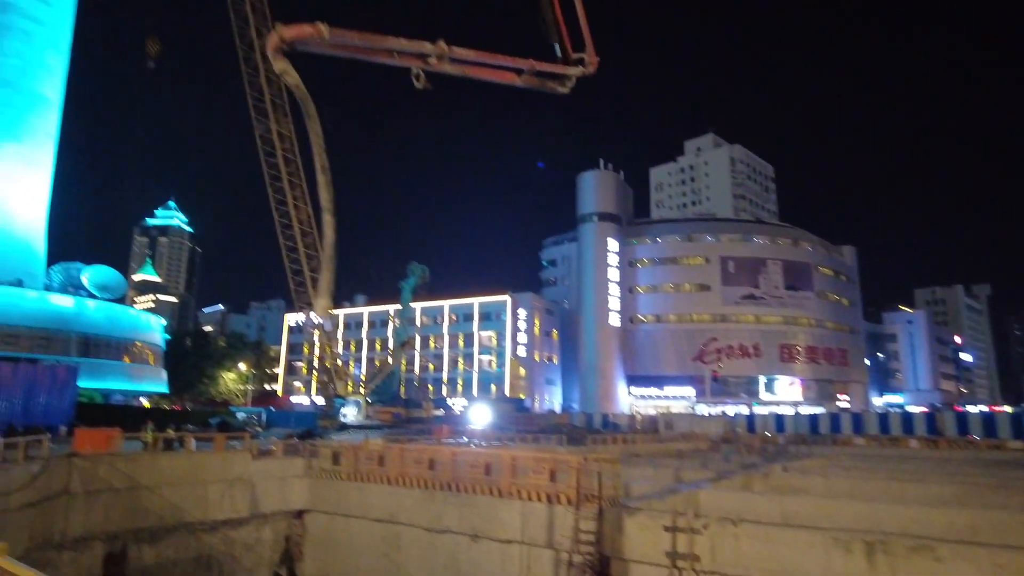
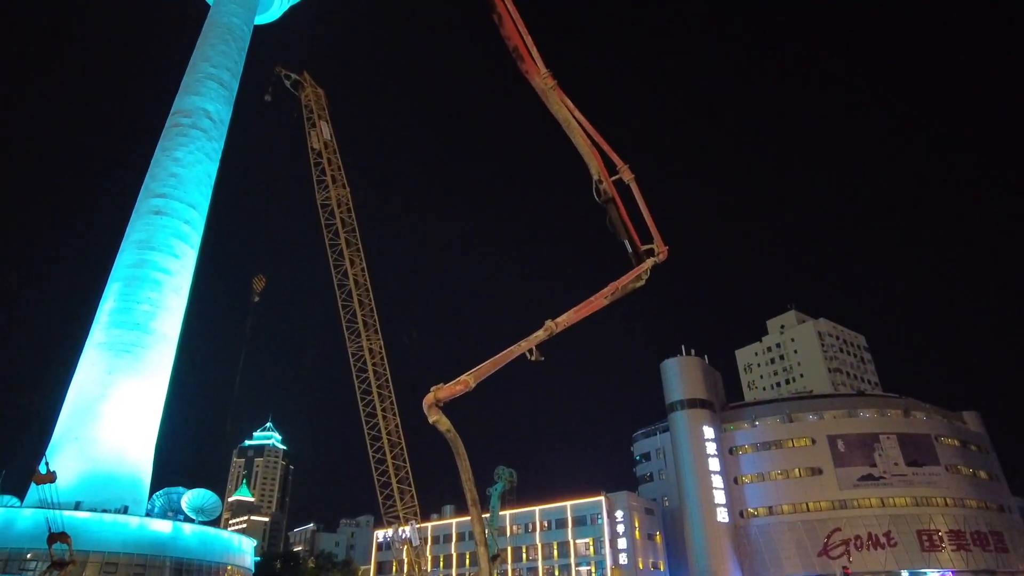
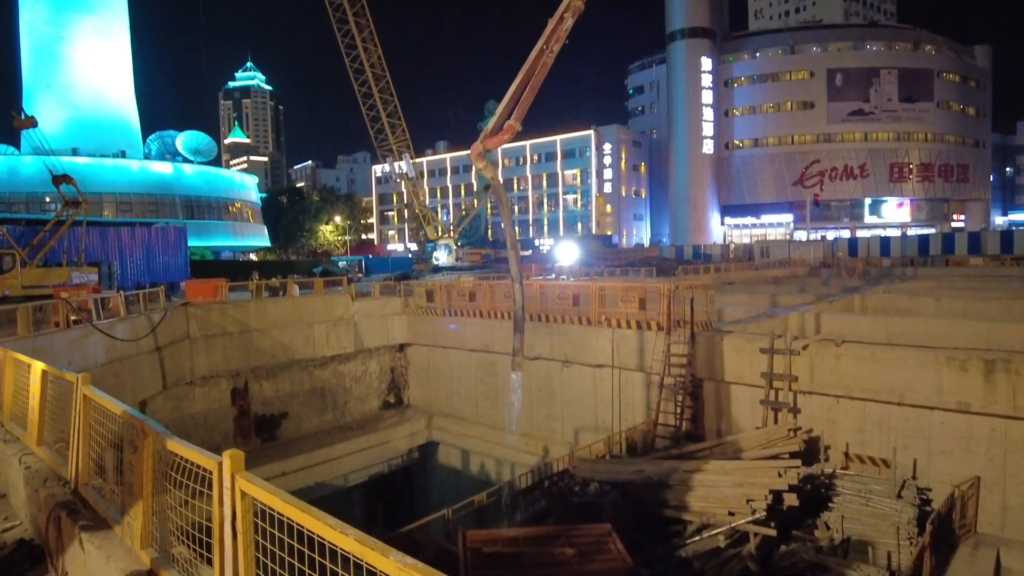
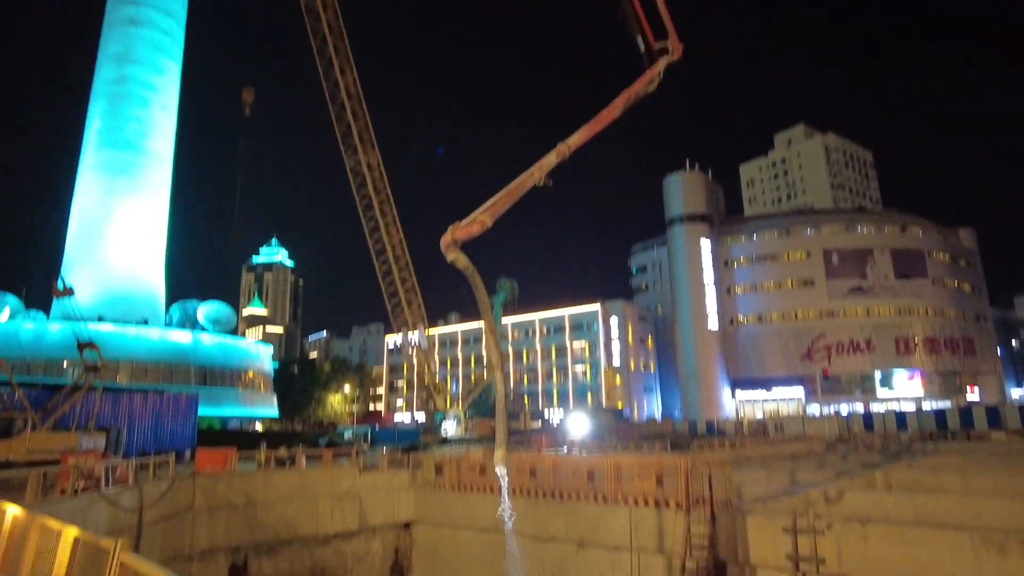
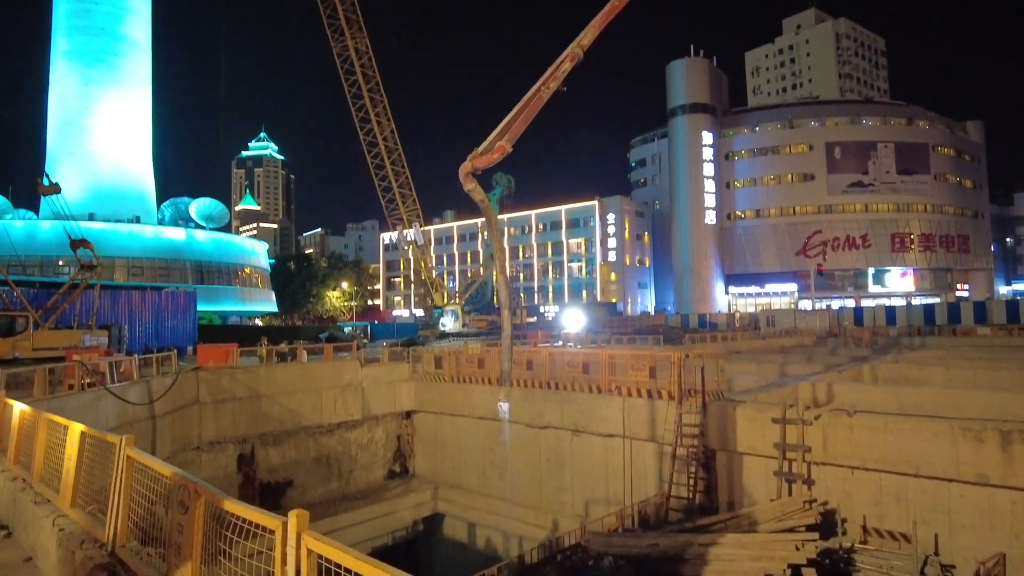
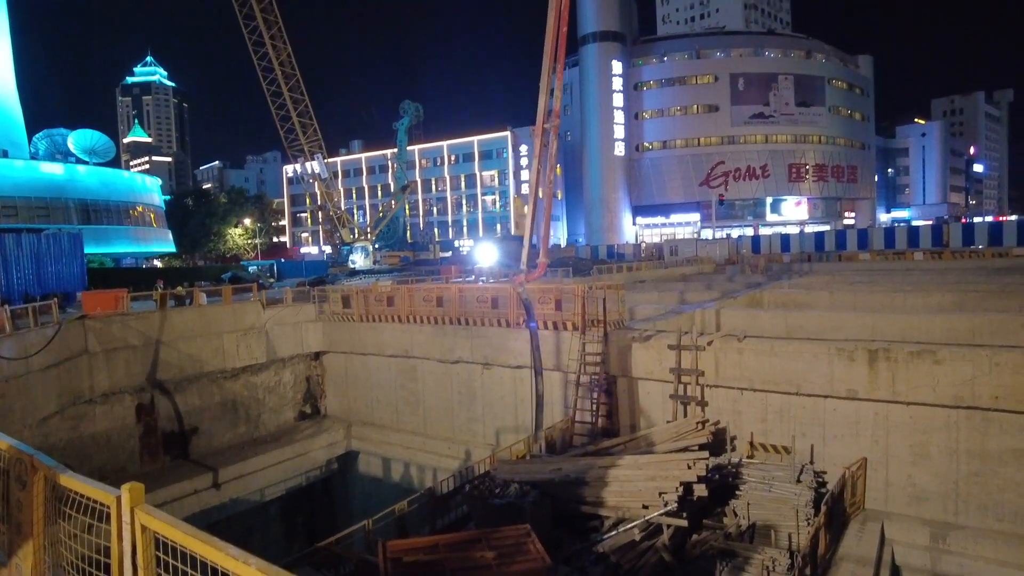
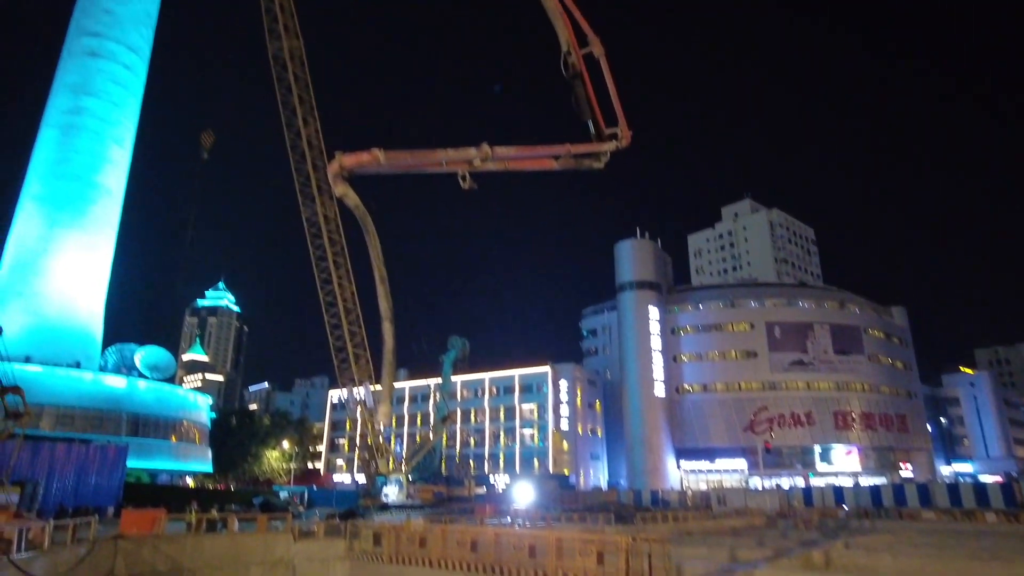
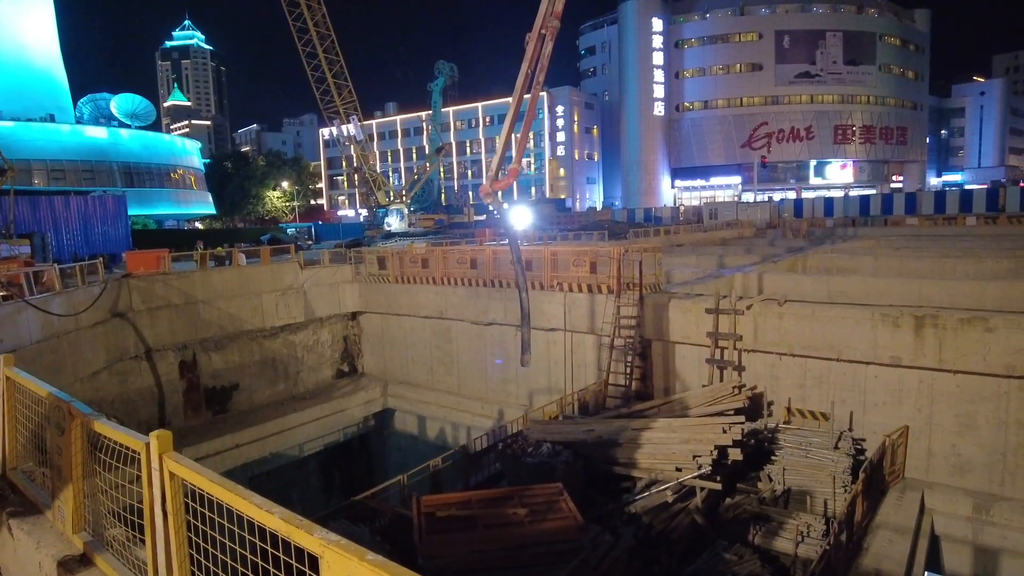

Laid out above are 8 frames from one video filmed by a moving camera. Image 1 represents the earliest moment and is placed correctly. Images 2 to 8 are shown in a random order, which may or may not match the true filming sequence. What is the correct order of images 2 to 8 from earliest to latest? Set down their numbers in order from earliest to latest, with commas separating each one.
7, 2, 4, 5, 3, 8, 6
